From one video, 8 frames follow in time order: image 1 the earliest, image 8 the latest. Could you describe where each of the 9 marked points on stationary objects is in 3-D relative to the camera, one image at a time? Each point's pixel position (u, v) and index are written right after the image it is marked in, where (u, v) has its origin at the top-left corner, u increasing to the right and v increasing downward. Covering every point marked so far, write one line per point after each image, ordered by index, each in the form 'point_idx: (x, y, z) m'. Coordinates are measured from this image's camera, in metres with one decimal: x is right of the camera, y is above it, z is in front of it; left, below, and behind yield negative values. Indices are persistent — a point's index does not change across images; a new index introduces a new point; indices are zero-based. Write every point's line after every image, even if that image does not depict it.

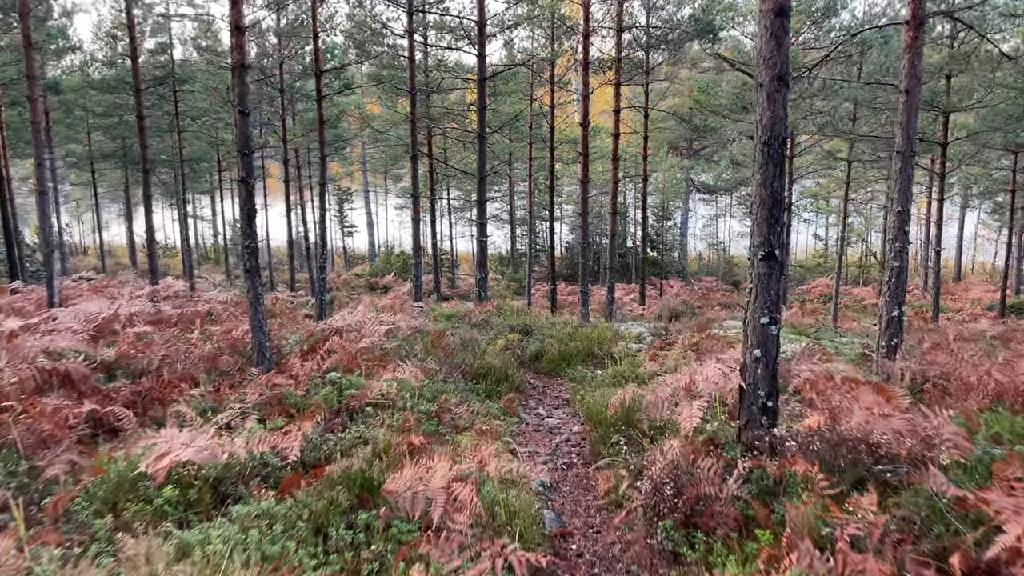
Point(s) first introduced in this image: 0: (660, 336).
0: (+1.8, -0.7, +10.0) m
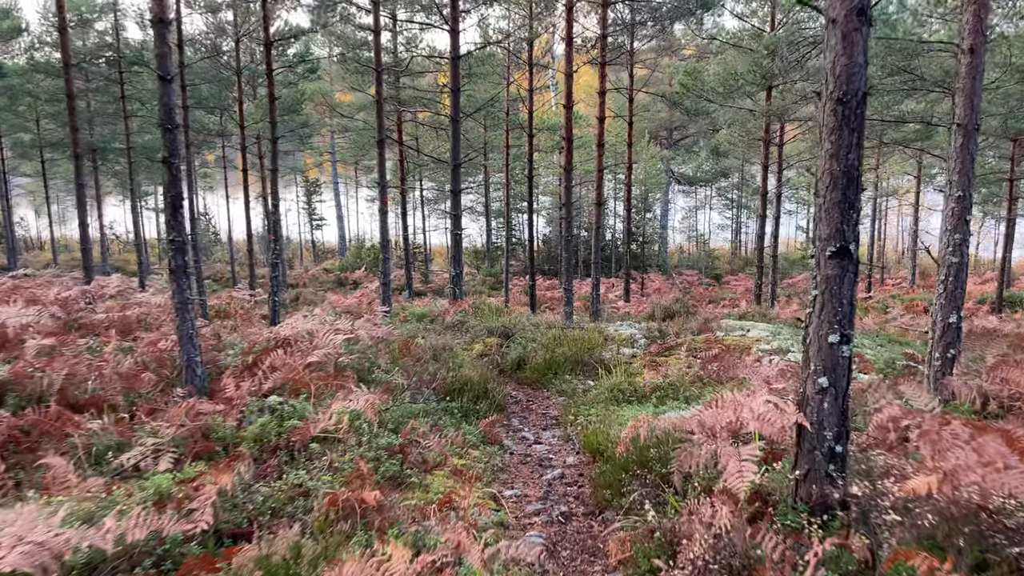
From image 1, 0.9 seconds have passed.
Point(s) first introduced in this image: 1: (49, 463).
0: (+1.6, -0.6, +9.0) m
1: (-2.2, -0.8, +3.8) m
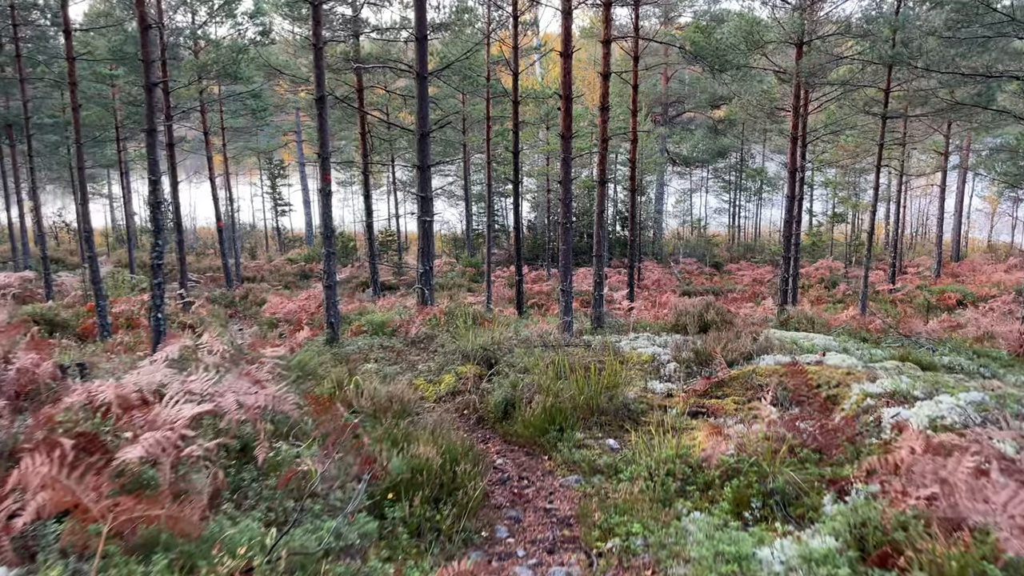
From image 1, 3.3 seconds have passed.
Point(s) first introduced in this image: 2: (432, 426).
0: (+1.4, -0.7, +6.6) m
1: (-2.2, -1.0, +1.3) m
2: (-0.5, -0.8, +4.7) m
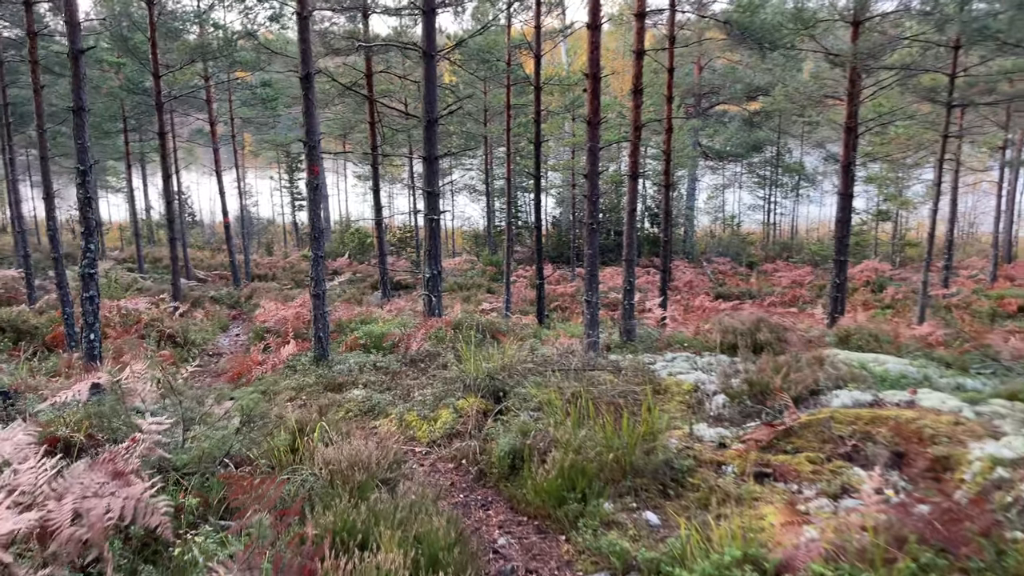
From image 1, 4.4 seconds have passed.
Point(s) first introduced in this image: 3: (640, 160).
0: (+1.5, -0.8, +5.3) m
1: (-2.3, -1.1, +0.2) m
2: (-0.4, -0.9, +3.5) m
3: (+1.4, +1.4, +9.0) m
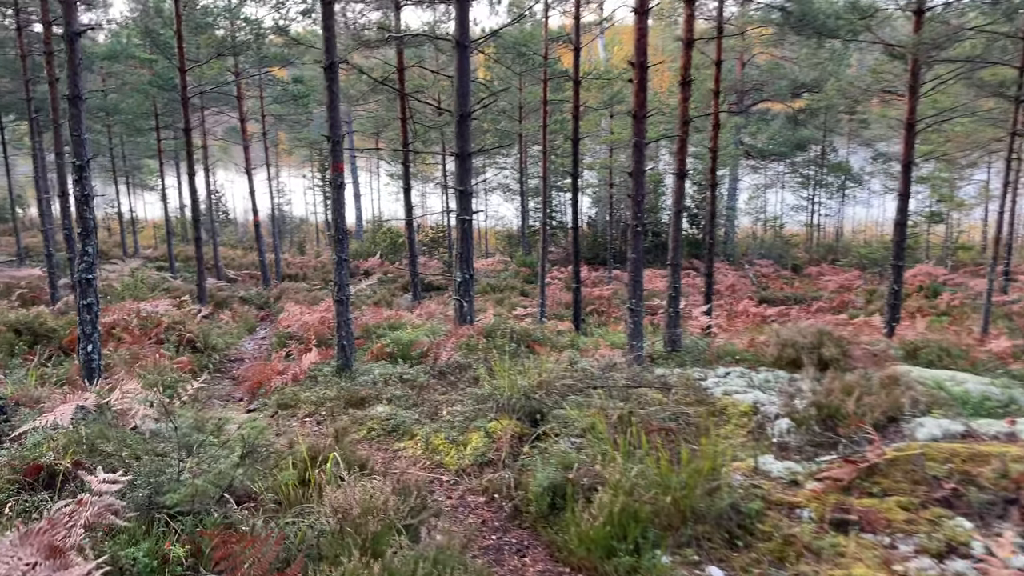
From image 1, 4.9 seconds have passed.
0: (+1.7, -0.9, +4.7) m
1: (-2.3, -1.2, -0.2) m
2: (-0.3, -1.0, +3.0) m
3: (+1.8, +1.4, +8.4) m
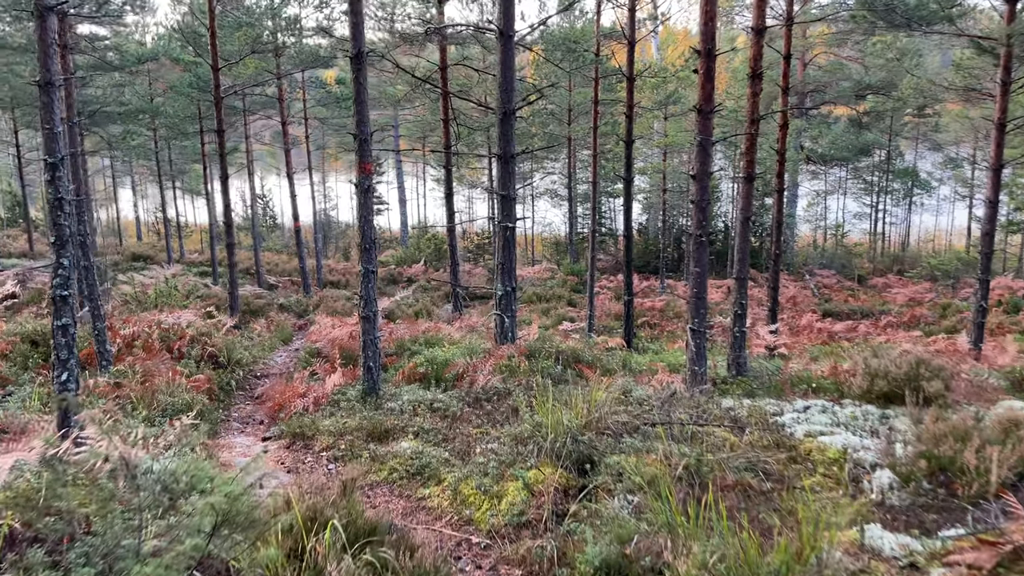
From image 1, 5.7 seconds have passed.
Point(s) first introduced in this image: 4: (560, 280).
0: (+2.0, -1.0, +3.8) m
1: (-2.3, -1.2, -0.9) m
2: (-0.2, -1.1, +2.2) m
3: (+2.3, +1.2, +7.6) m
4: (+1.1, +0.2, +18.3) m
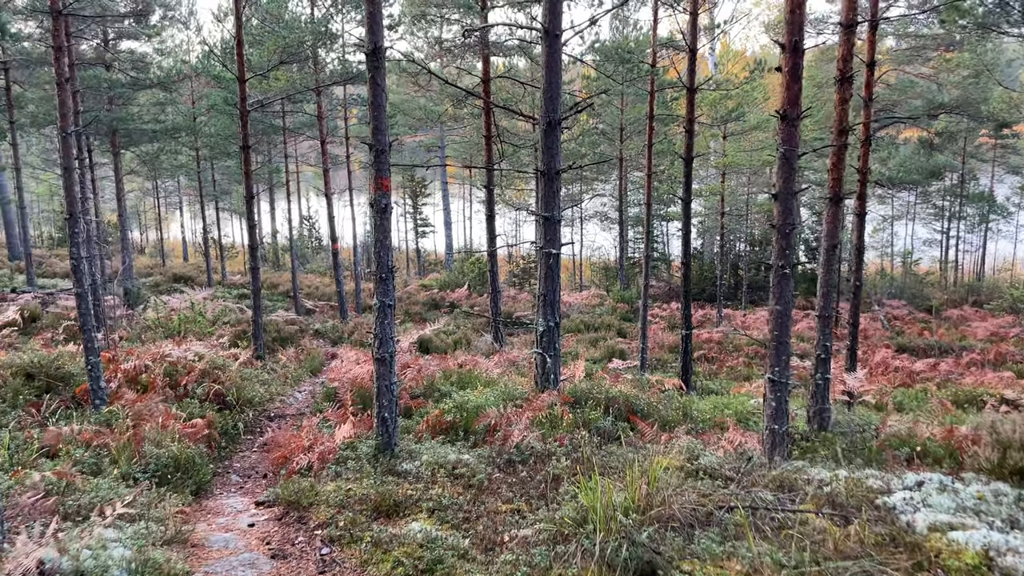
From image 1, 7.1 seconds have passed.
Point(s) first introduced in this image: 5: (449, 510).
0: (+2.1, -1.2, +2.7) m
1: (-2.5, -1.2, -1.7) m
2: (-0.2, -1.2, +1.3) m
3: (+2.6, +0.9, +6.5) m
4: (+2.1, -0.4, +17.2) m
5: (-0.3, -1.1, +4.1) m
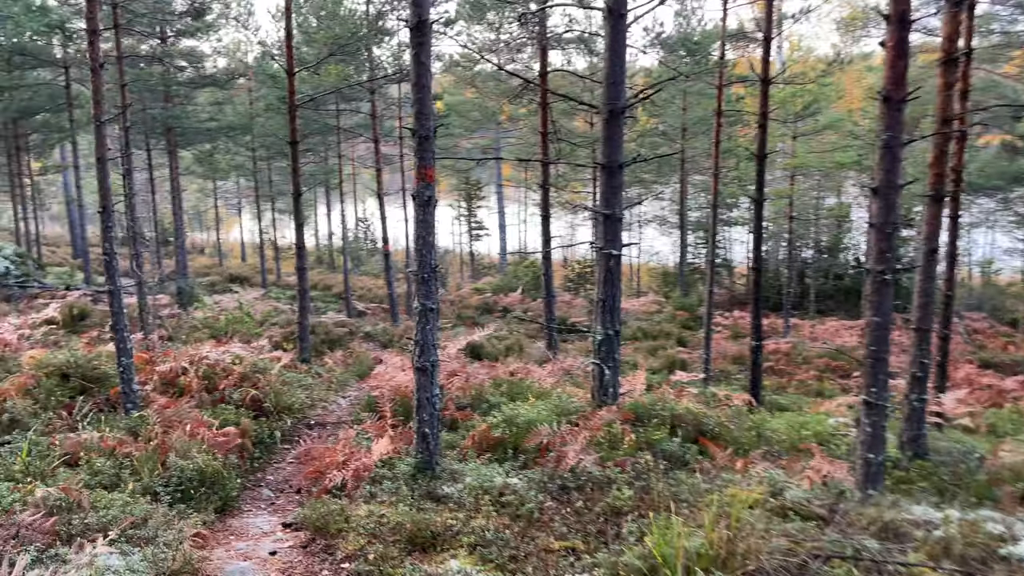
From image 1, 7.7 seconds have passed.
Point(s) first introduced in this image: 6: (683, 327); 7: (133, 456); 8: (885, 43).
0: (+2.2, -1.2, +2.0) m
1: (-2.7, -1.2, -2.1) m
2: (-0.1, -1.2, +0.7) m
3: (+3.1, +0.8, +5.7) m
4: (+3.2, -0.6, +16.5) m
5: (-0.1, -1.1, +3.6) m
6: (+3.3, -0.8, +15.6) m
7: (-2.3, -1.0, +5.0) m
8: (+2.0, +1.3, +4.4) m
